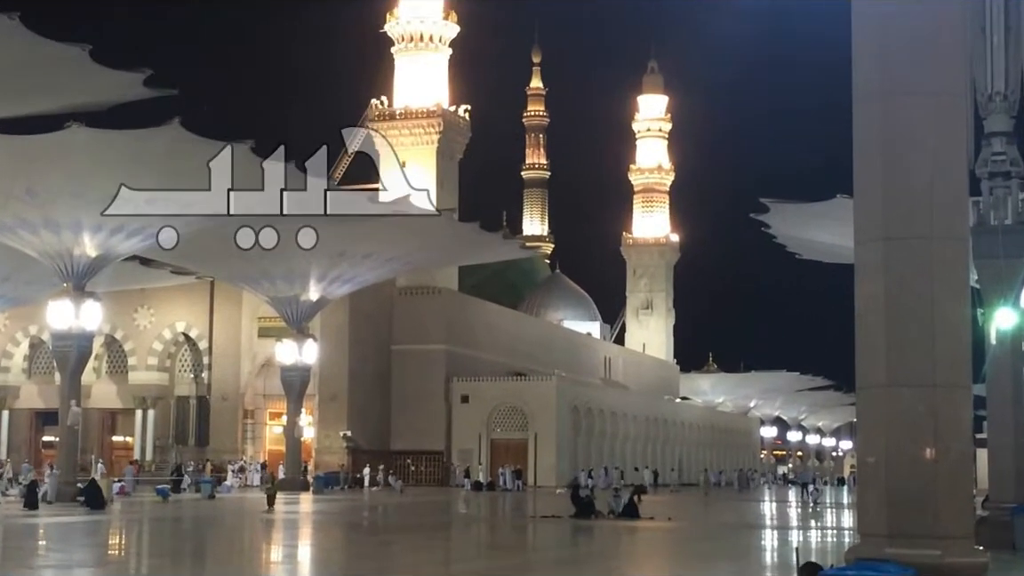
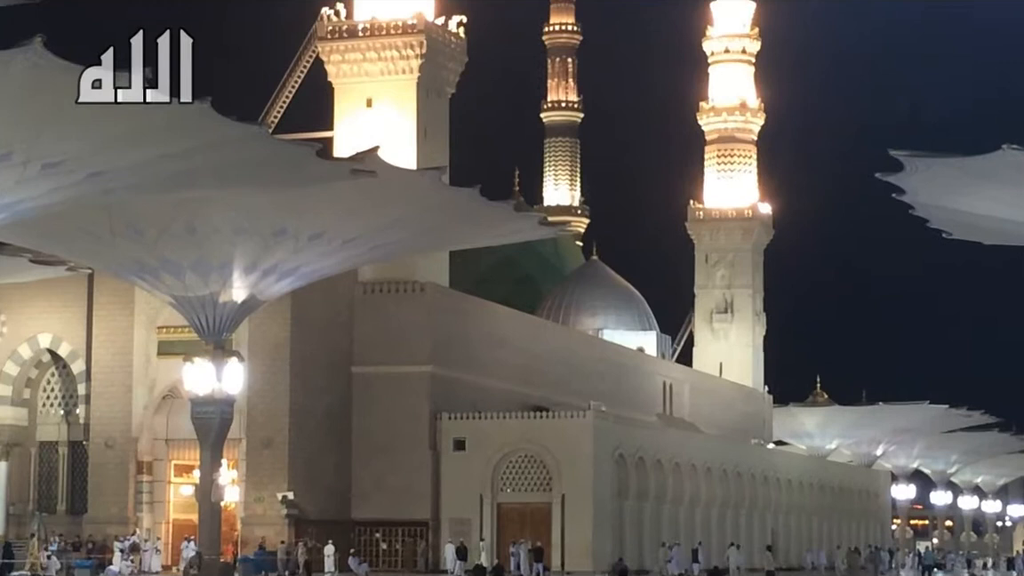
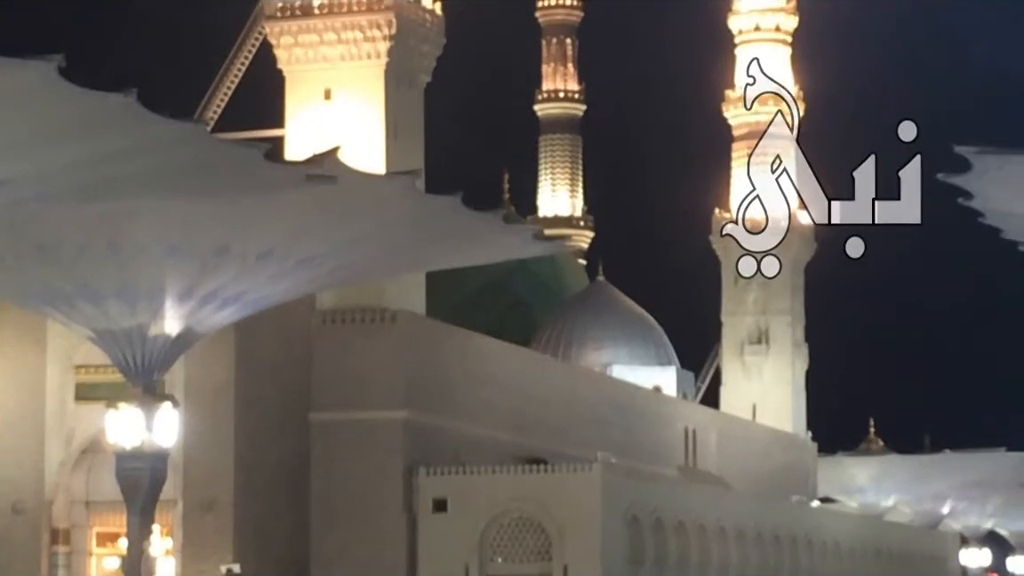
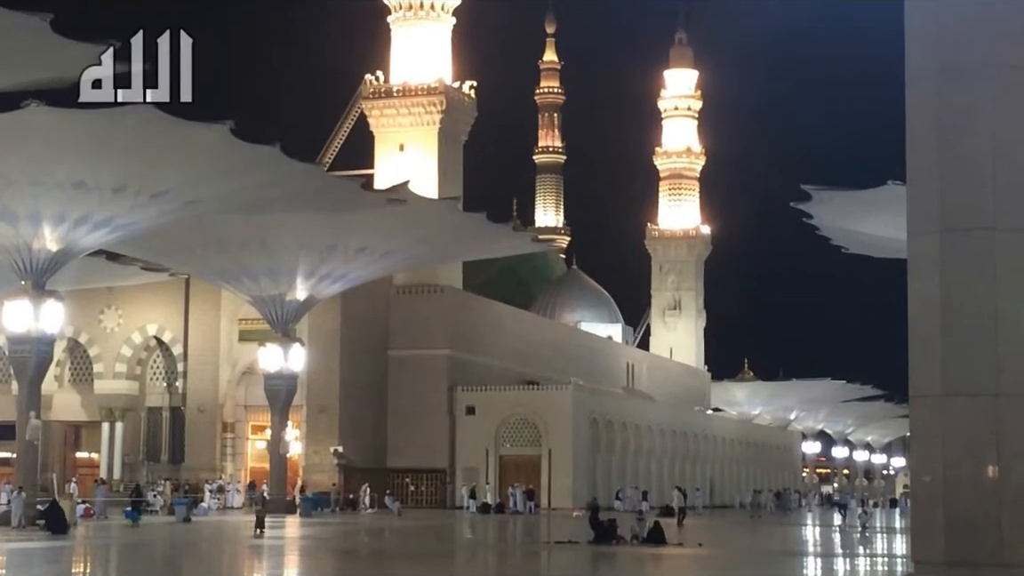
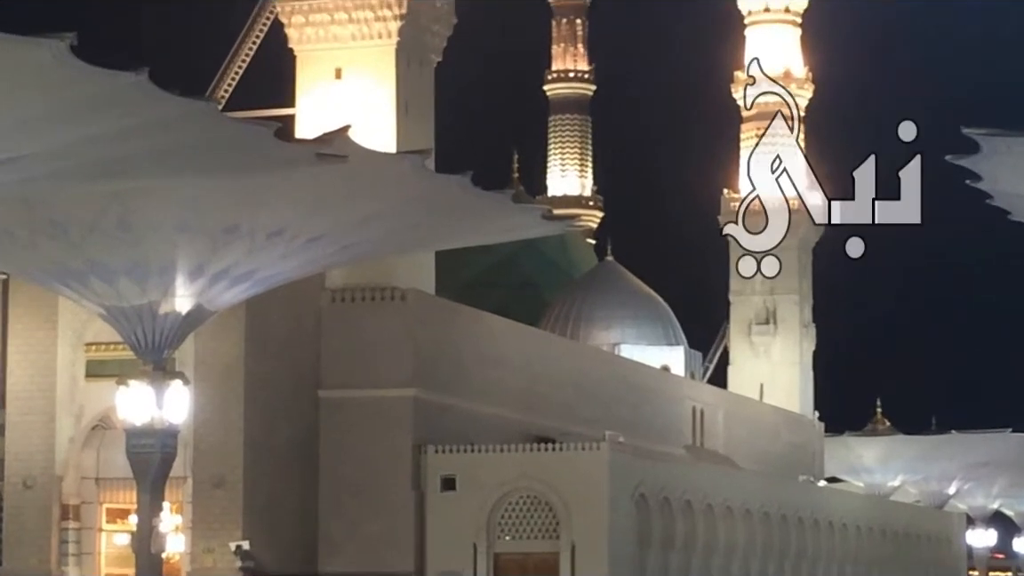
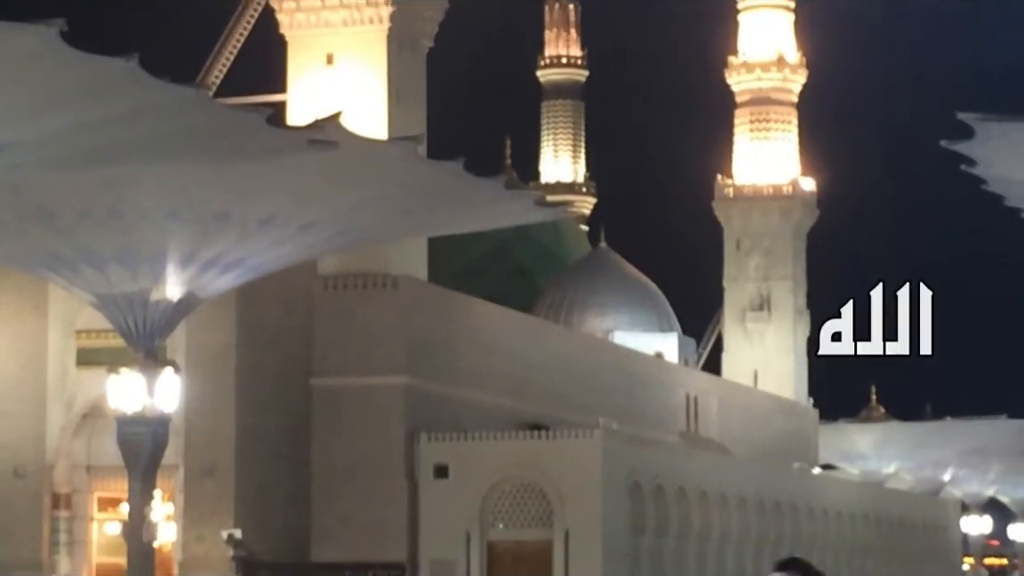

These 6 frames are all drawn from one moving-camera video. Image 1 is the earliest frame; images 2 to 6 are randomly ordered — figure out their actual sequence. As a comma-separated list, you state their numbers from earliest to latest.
4, 2, 5, 3, 6
